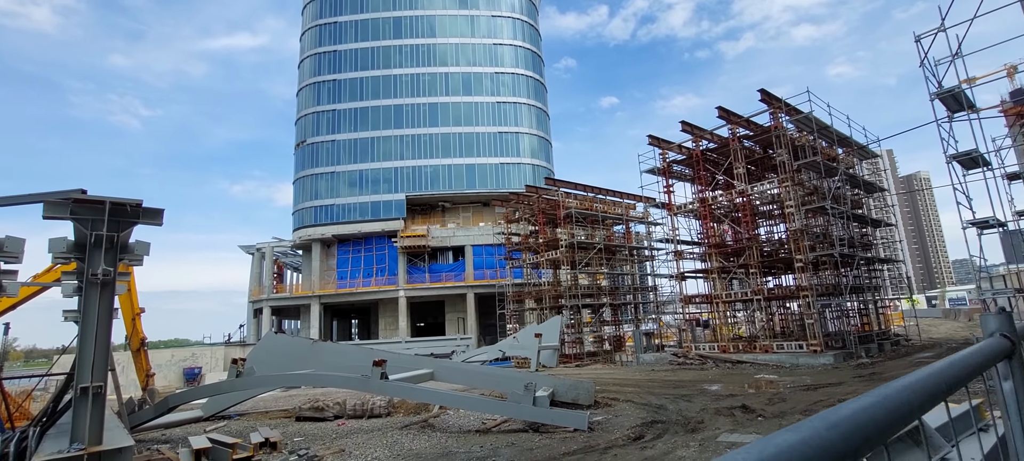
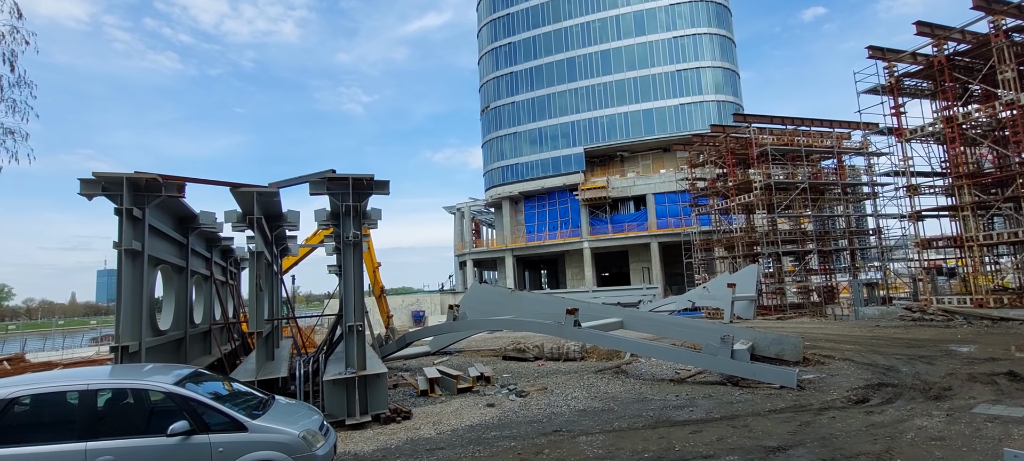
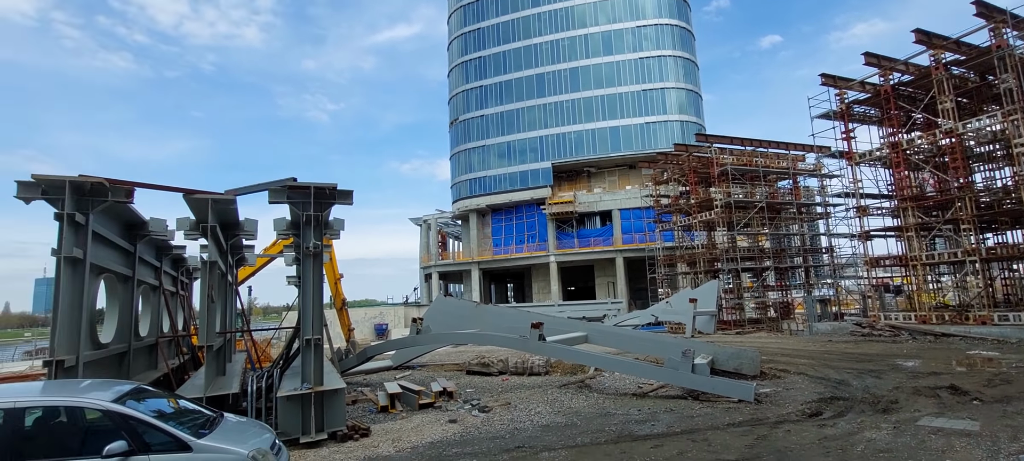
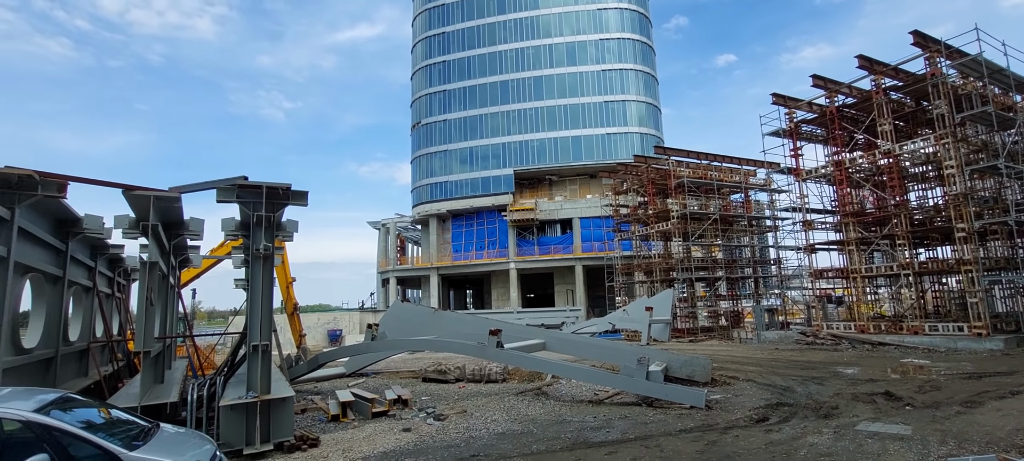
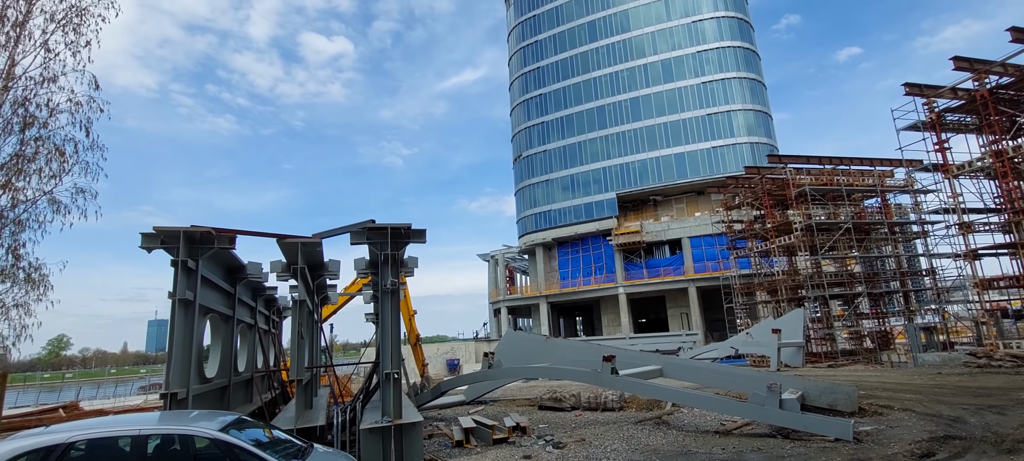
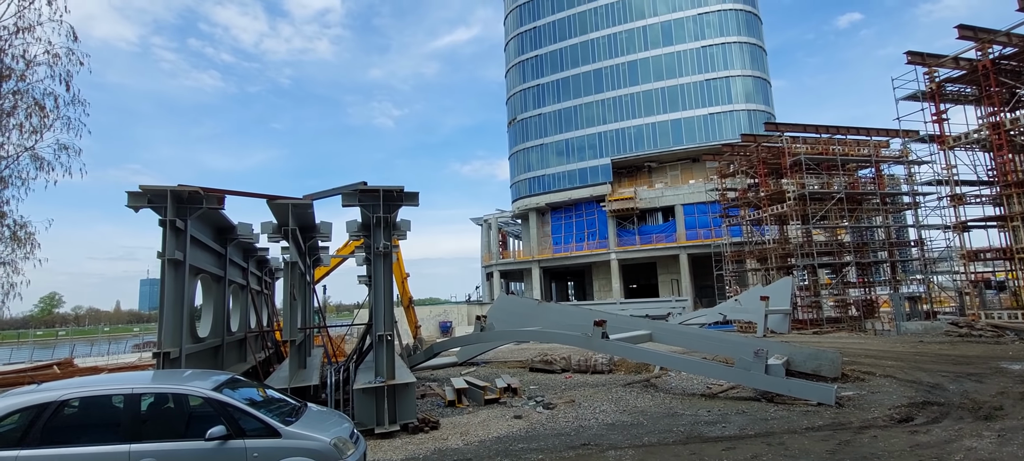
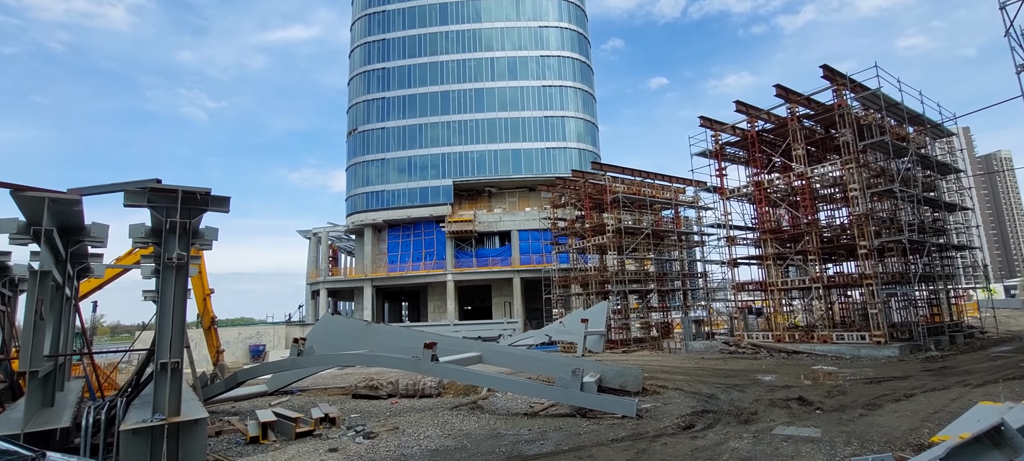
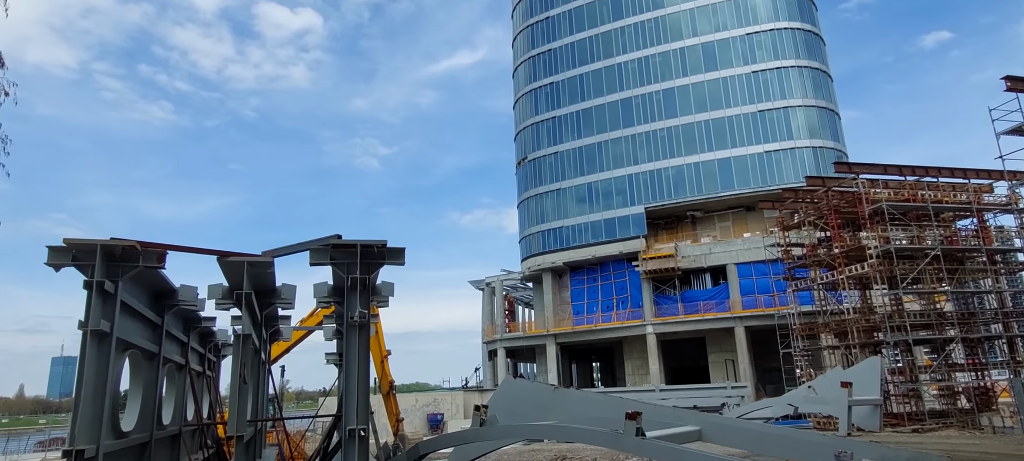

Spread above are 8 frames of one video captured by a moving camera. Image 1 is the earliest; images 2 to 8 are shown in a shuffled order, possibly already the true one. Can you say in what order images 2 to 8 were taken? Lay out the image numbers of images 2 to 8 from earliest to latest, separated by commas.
7, 4, 3, 2, 6, 5, 8
